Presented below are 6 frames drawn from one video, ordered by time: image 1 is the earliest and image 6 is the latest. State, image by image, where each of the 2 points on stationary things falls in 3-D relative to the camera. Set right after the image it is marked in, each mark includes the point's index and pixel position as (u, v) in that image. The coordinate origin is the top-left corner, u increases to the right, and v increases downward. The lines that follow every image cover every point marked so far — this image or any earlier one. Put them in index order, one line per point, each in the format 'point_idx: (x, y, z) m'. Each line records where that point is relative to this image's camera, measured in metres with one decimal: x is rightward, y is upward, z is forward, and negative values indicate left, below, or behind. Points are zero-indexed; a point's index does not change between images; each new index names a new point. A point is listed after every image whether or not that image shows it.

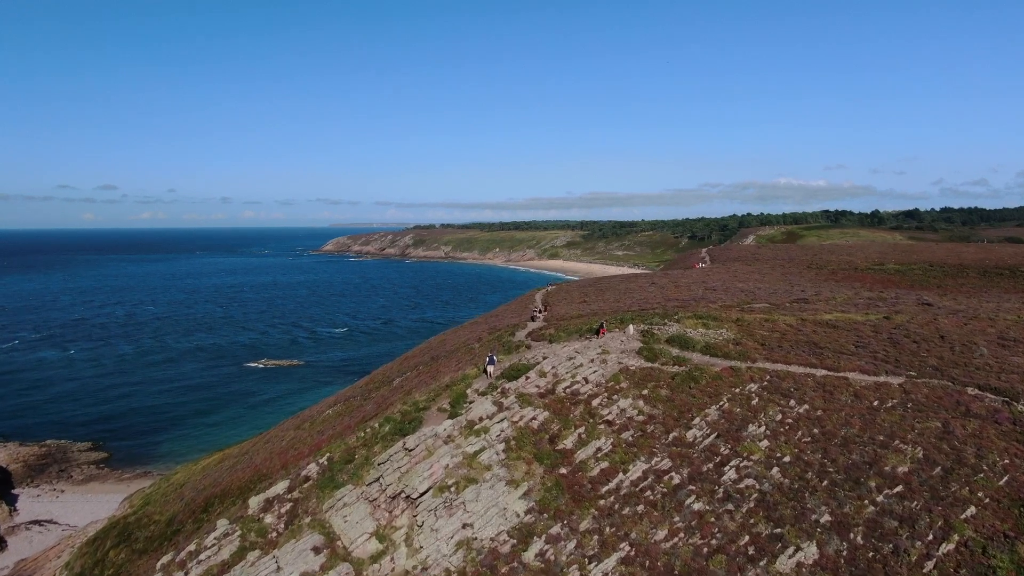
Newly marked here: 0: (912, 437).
0: (+8.0, -3.0, +10.4) m
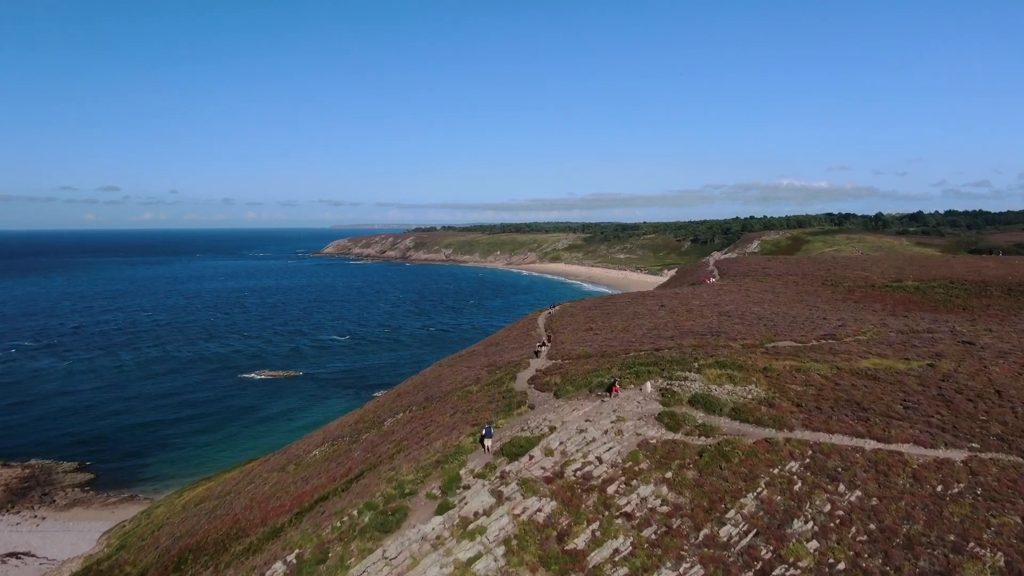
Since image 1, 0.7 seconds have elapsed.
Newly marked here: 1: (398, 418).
0: (+8.1, -4.2, +8.8) m
1: (-4.0, -4.6, +18.5) m
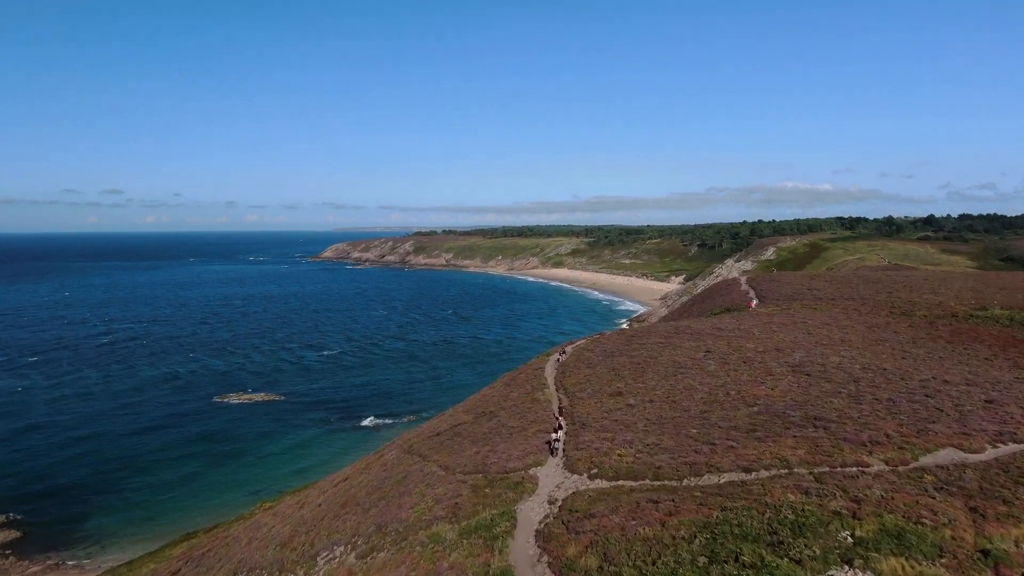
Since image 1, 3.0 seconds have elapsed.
0: (+8.0, -5.8, +2.1) m
1: (-4.1, -6.3, +11.8) m
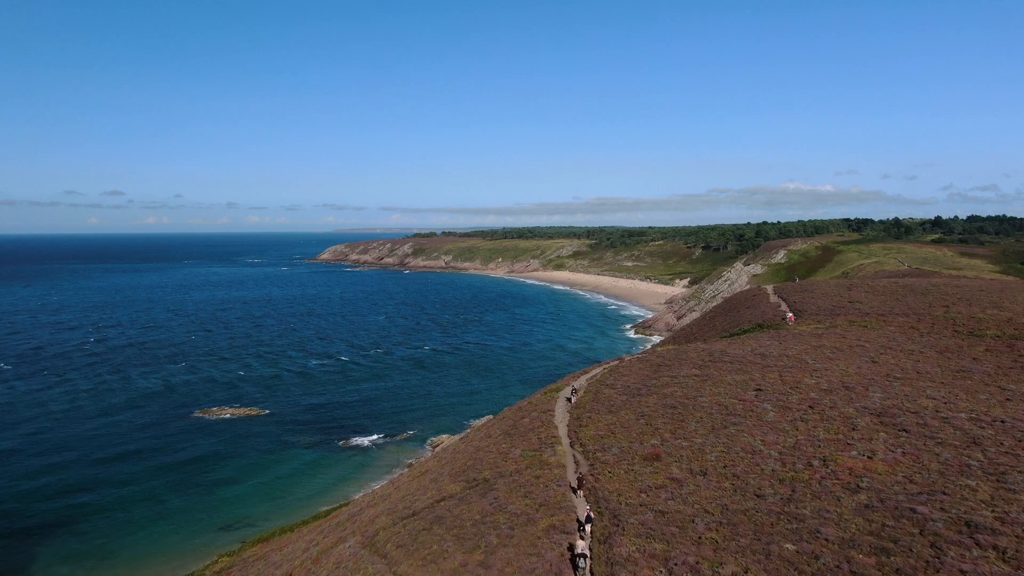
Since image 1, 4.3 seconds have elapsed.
0: (+8.0, -6.5, -2.4) m
1: (-4.0, -7.0, +7.3) m
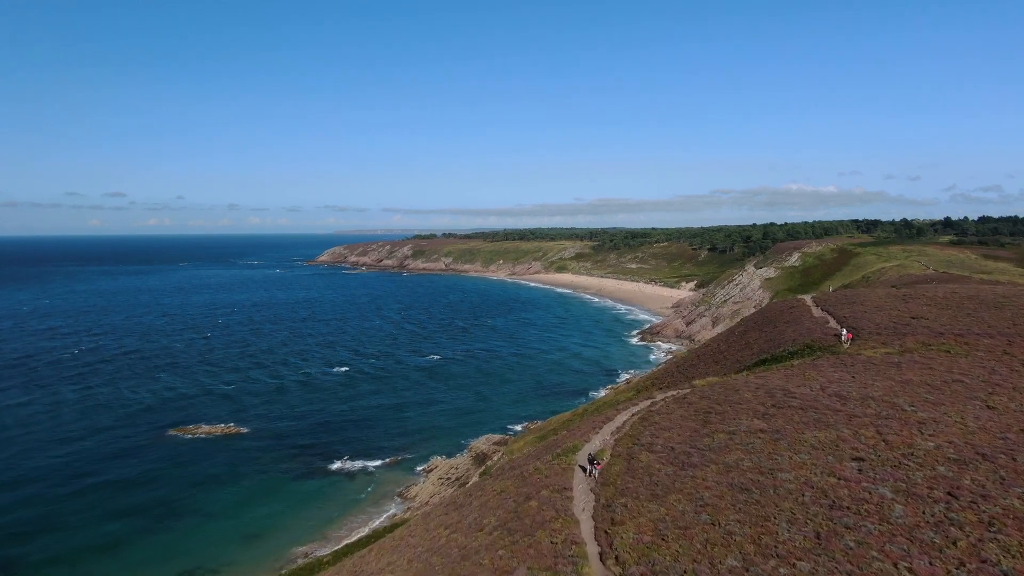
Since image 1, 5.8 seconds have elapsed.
0: (+8.0, -7.2, -7.6) m
1: (-4.0, -7.7, +2.2) m
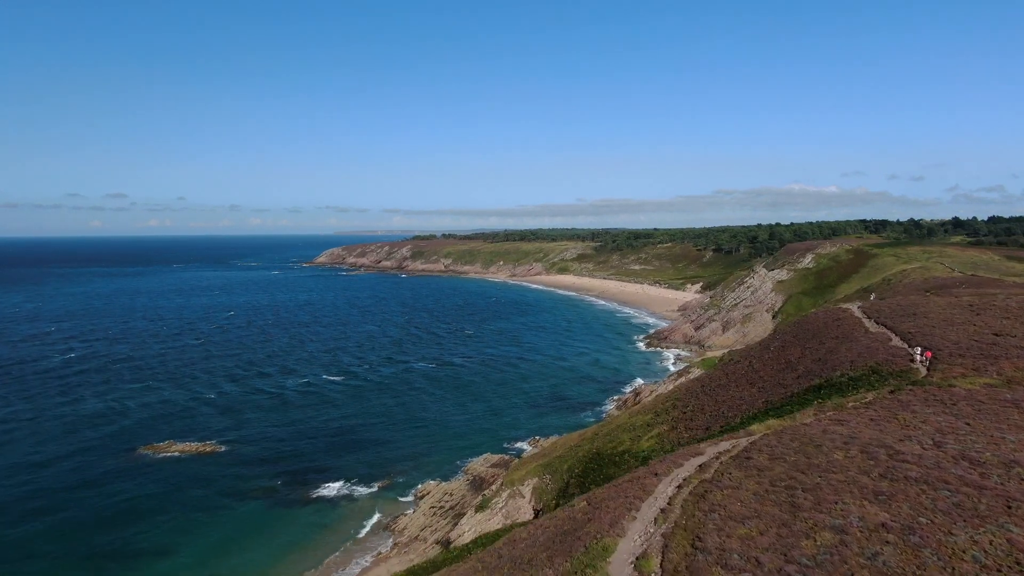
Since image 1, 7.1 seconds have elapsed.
0: (+8.0, -7.6, -12.4) m
1: (-4.0, -8.1, -2.6) m
